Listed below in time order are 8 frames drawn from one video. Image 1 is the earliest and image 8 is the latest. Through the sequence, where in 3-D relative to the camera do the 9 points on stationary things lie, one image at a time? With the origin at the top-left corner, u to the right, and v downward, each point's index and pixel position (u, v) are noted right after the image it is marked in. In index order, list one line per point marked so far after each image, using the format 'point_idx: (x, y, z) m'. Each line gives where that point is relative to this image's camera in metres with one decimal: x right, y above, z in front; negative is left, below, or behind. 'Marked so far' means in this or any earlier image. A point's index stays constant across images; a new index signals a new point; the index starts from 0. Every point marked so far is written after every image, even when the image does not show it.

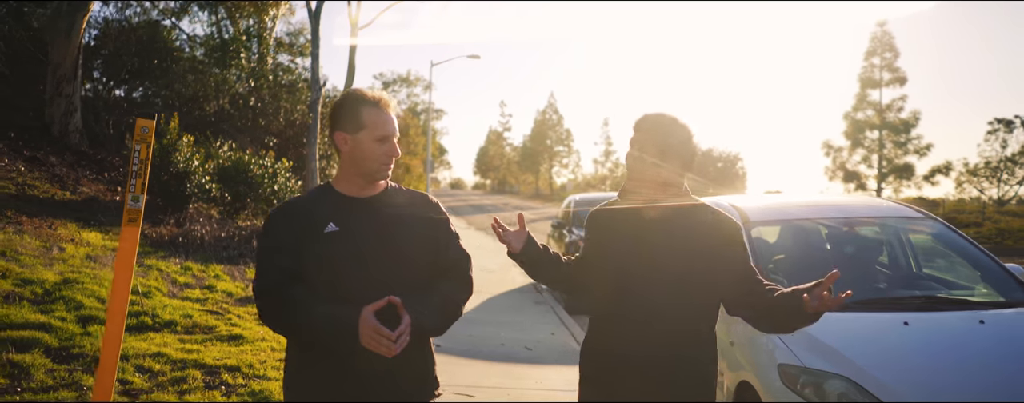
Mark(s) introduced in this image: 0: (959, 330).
0: (+2.4, -0.7, +3.8) m
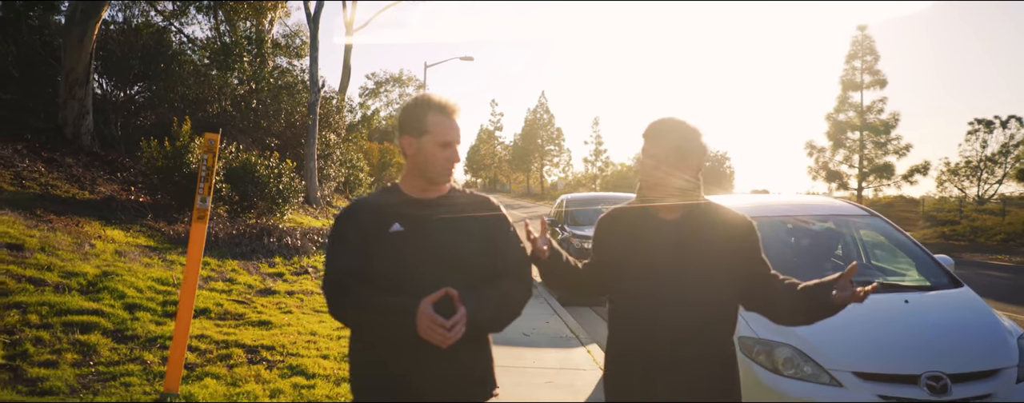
0: (+2.4, -0.7, +4.5) m
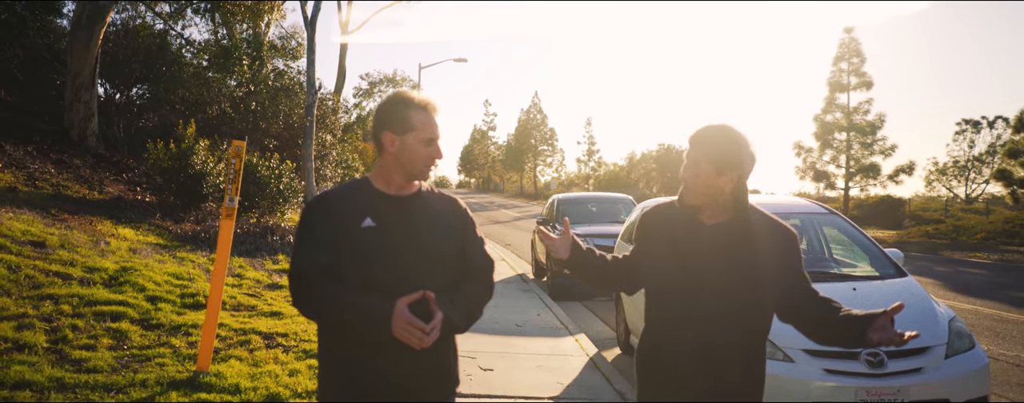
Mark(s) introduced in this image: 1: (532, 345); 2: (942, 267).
0: (+2.4, -0.7, +5.1) m
1: (+0.2, -1.5, +7.6) m
2: (+11.6, -1.8, +19.1) m
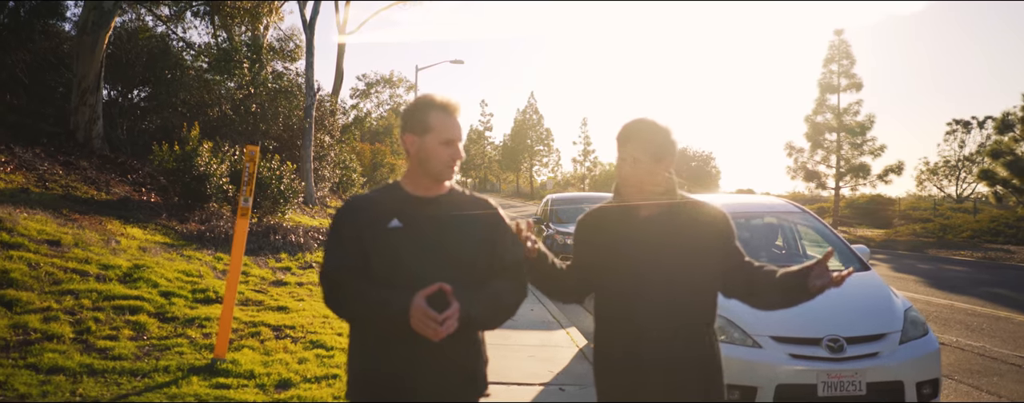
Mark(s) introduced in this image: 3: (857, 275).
0: (+2.3, -0.7, +5.6) m
1: (+0.2, -1.5, +8.0) m
2: (+11.4, -1.8, +19.6) m
3: (+2.8, -0.6, +5.8) m
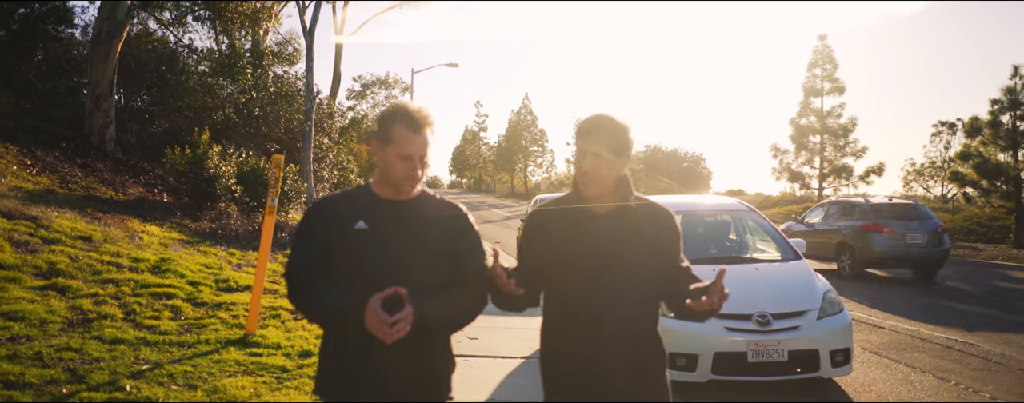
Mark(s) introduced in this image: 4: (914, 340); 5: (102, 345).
0: (+2.2, -0.7, +6.6) m
1: (0.0, -1.5, +9.0) m
2: (+11.2, -1.8, +20.7) m
3: (+2.7, -0.6, +6.9) m
4: (+4.8, -1.6, +8.4) m
5: (-3.3, -1.1, +5.6) m
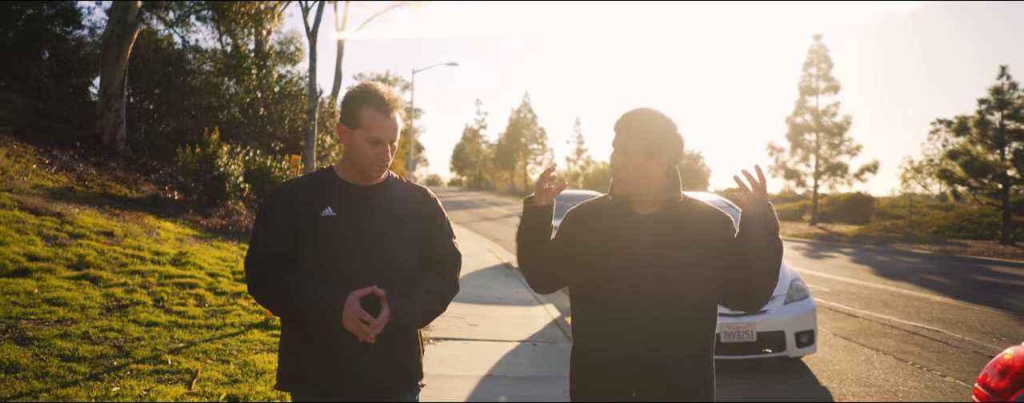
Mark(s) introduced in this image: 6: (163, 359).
0: (+2.1, -0.6, +7.2) m
1: (0.0, -1.5, +9.6) m
2: (+11.2, -1.7, +21.3) m
3: (+2.7, -0.6, +7.5) m
4: (+4.7, -1.6, +9.0) m
5: (-3.3, -1.1, +6.2) m
6: (-2.6, -1.2, +5.3) m
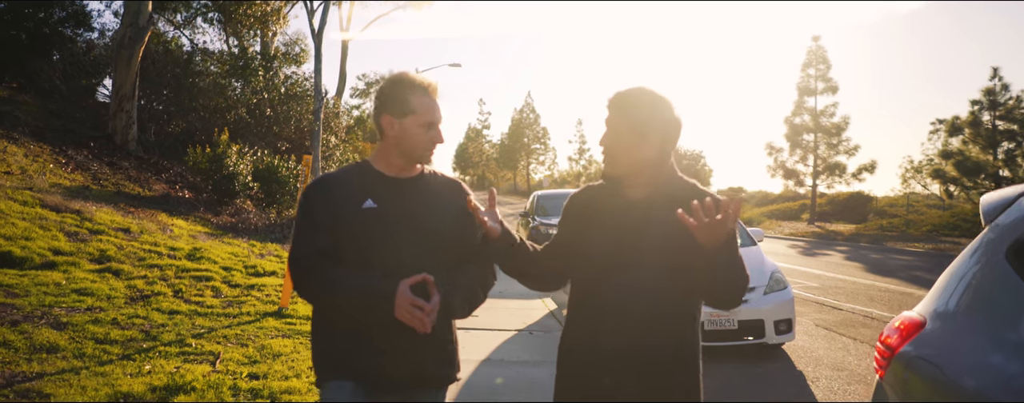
0: (+2.1, -0.6, +7.7) m
1: (0.0, -1.5, +10.1) m
2: (+11.2, -1.6, +21.7) m
3: (+2.6, -0.5, +7.9) m
4: (+4.7, -1.6, +9.5) m
5: (-3.3, -1.1, +6.7) m
6: (-2.7, -1.2, +5.8) m
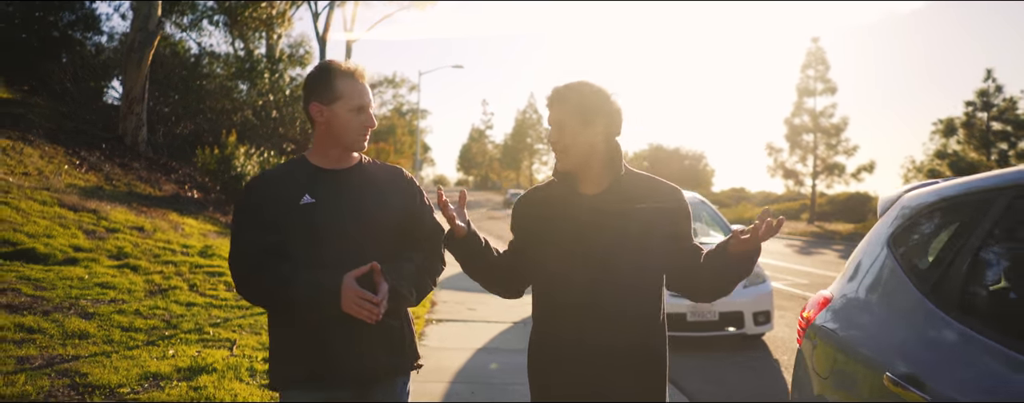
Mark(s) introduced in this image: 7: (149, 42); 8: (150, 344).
0: (+2.1, -0.6, +8.1) m
1: (-0.1, -1.4, +10.5) m
2: (+11.2, -1.6, +22.1) m
3: (+2.6, -0.5, +8.4) m
4: (+4.7, -1.6, +9.9) m
5: (-3.4, -1.1, +7.2) m
6: (-2.7, -1.1, +6.3) m
7: (-9.7, +4.3, +19.0) m
8: (-2.9, -1.2, +5.7) m
